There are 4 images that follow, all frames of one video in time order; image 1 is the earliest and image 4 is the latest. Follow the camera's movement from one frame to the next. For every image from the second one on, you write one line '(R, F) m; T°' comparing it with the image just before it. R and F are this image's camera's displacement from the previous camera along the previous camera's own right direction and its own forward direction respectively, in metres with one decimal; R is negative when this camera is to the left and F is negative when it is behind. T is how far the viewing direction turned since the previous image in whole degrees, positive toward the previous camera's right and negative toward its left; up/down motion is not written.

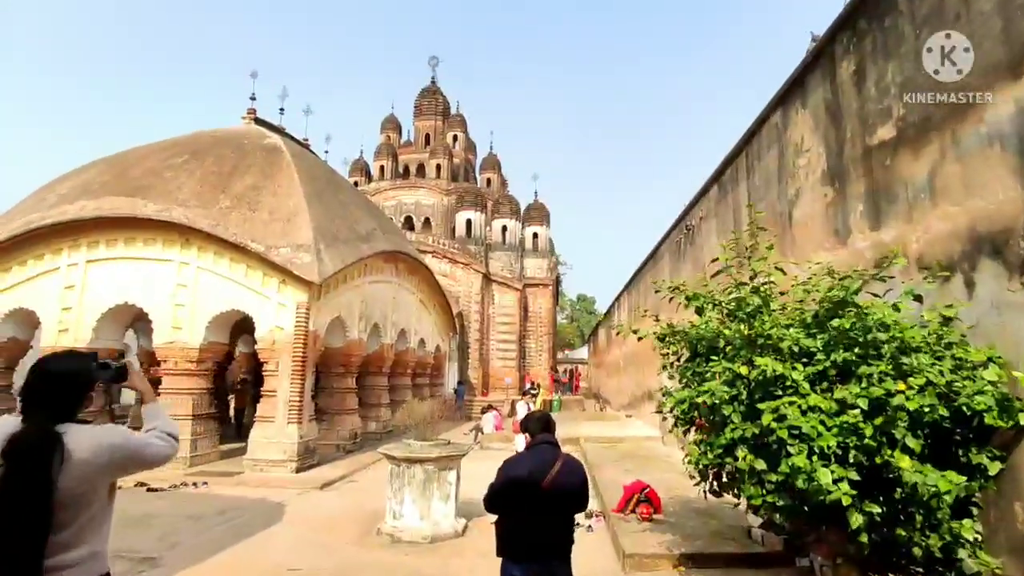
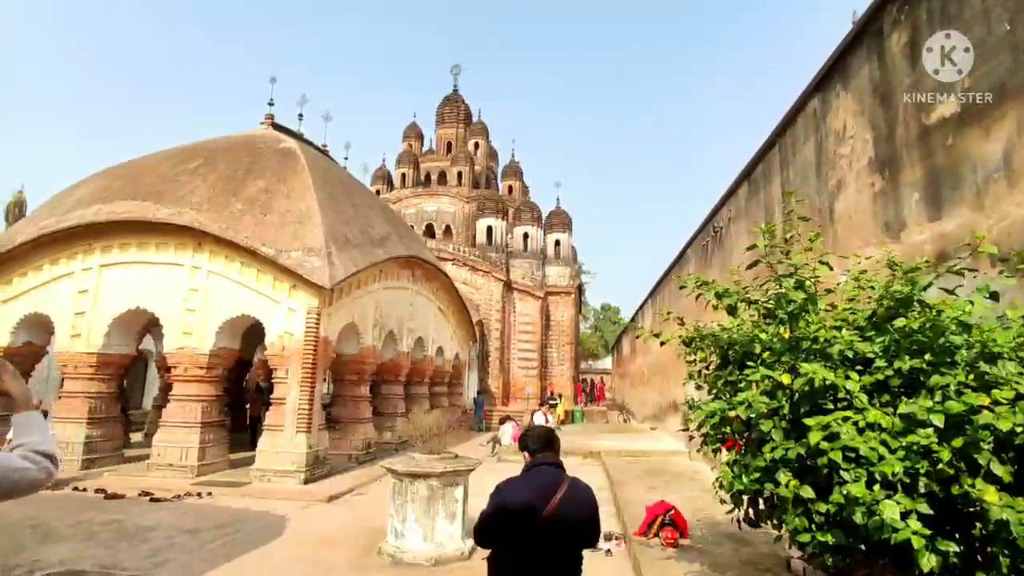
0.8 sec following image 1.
(+0.1, +0.4) m; -2°
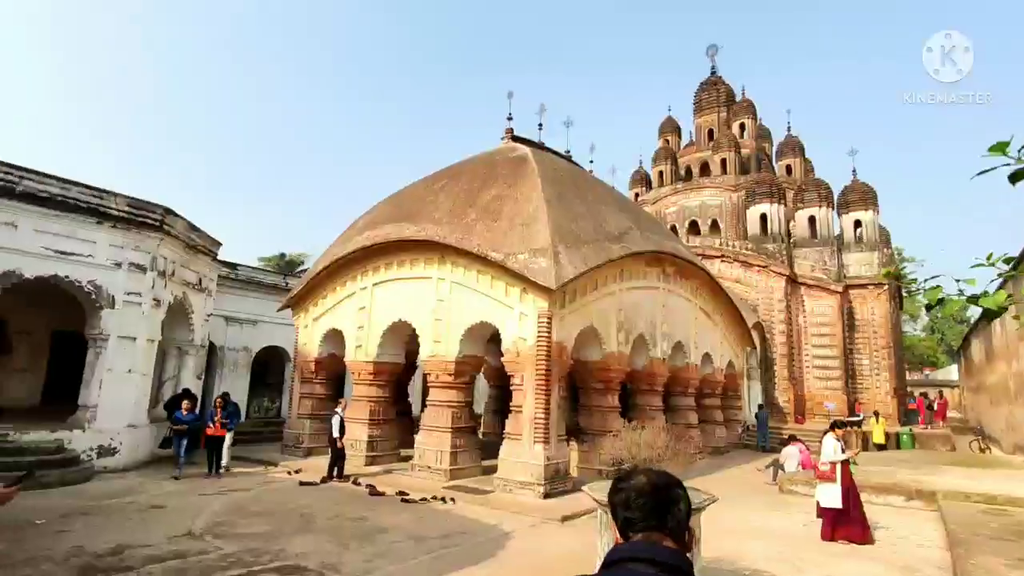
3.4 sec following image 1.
(+0.5, +1.3) m; -28°
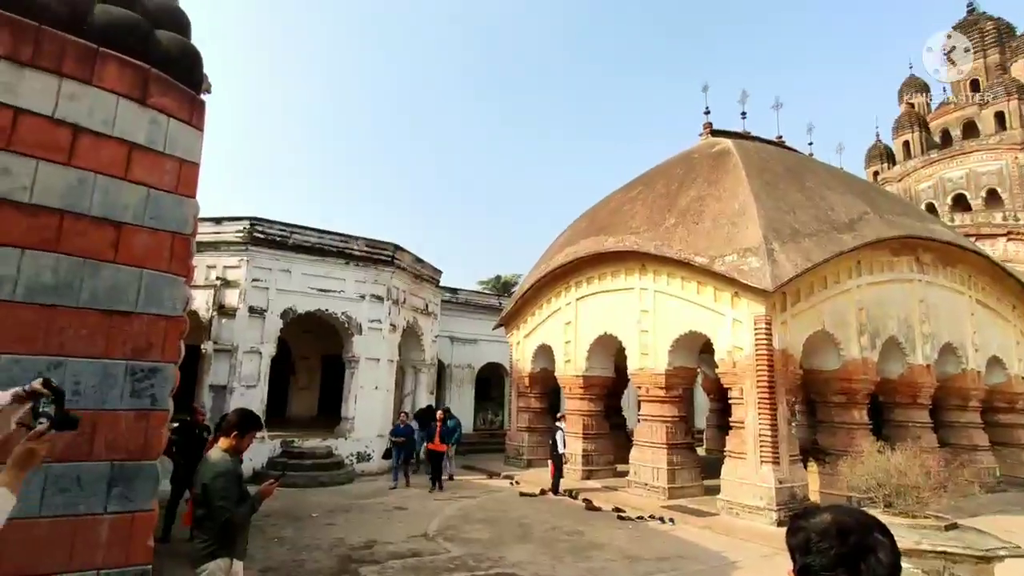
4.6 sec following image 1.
(+0.2, +0.2) m; -21°
